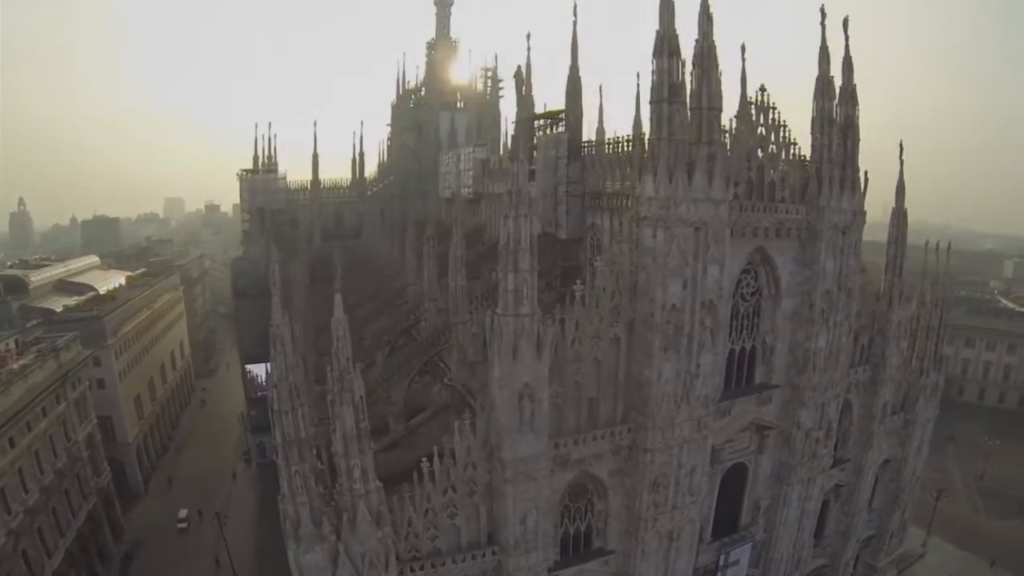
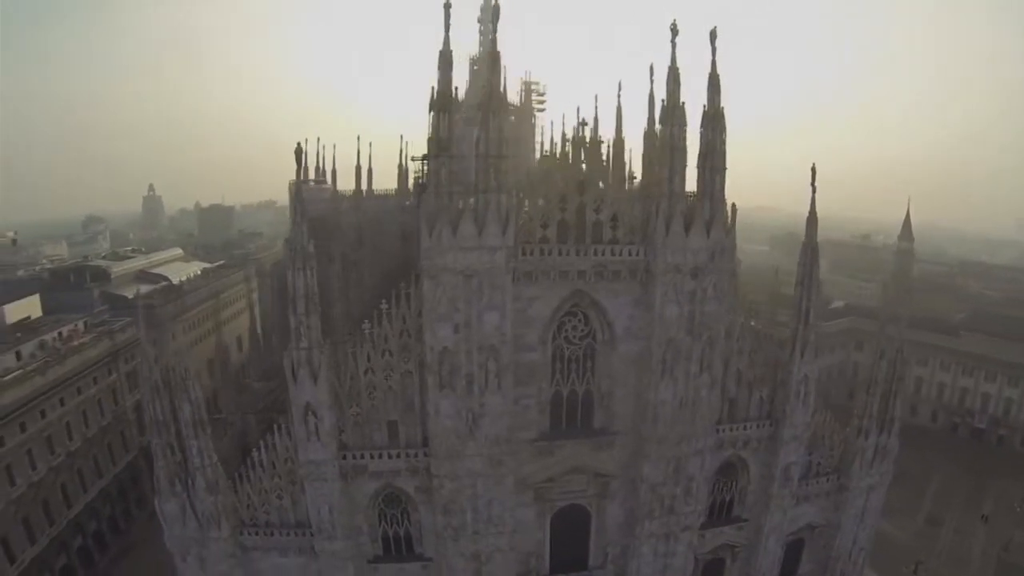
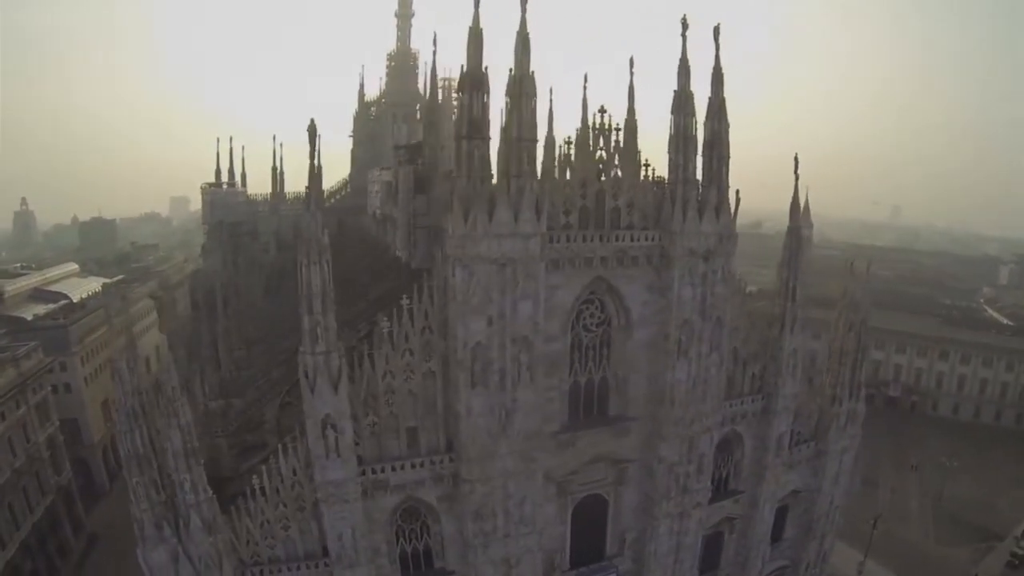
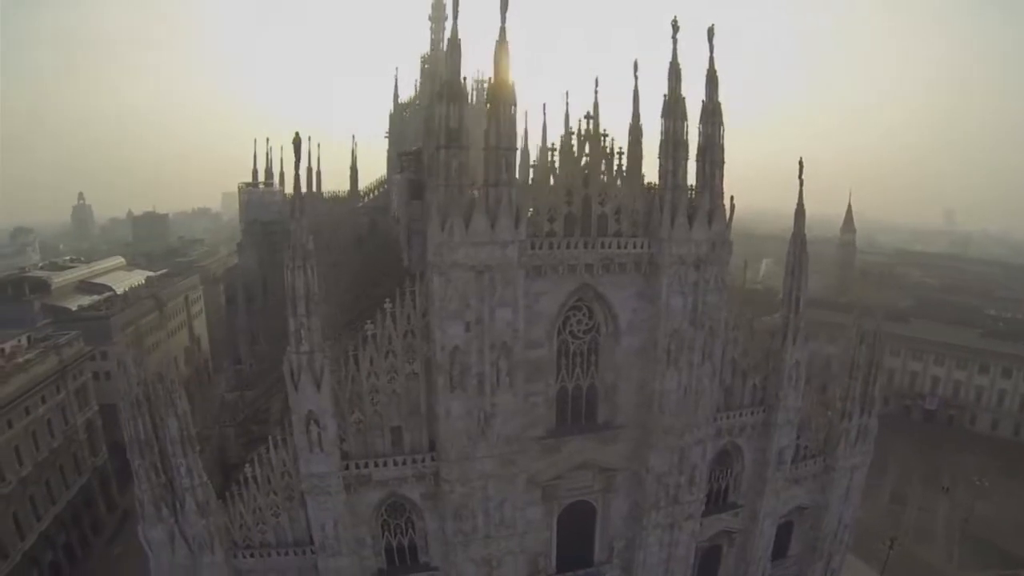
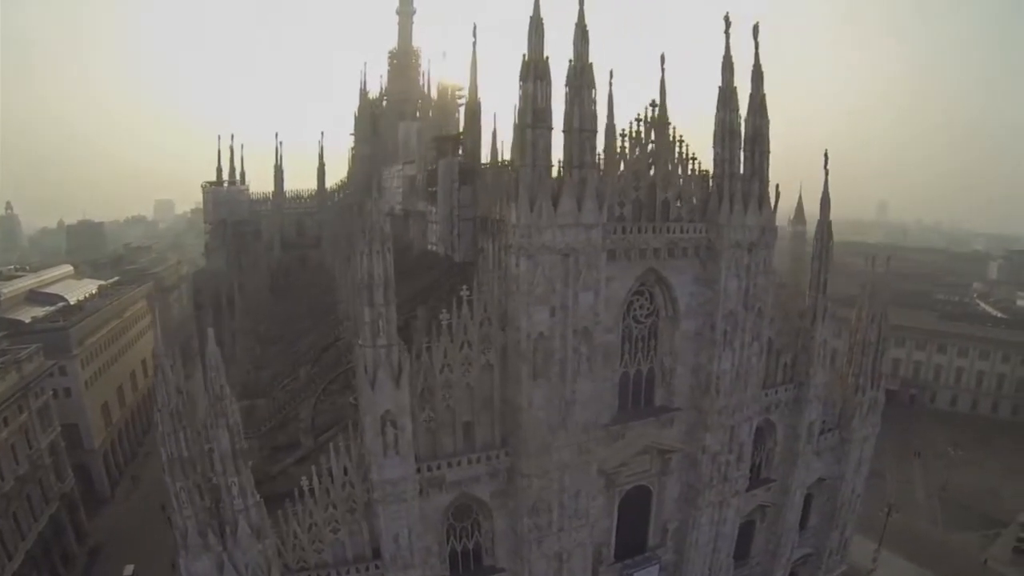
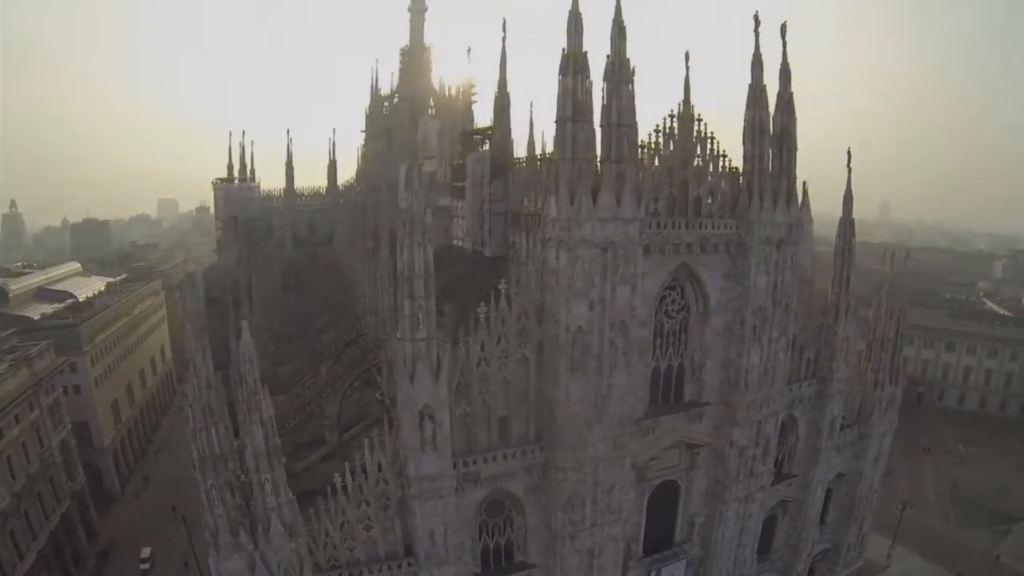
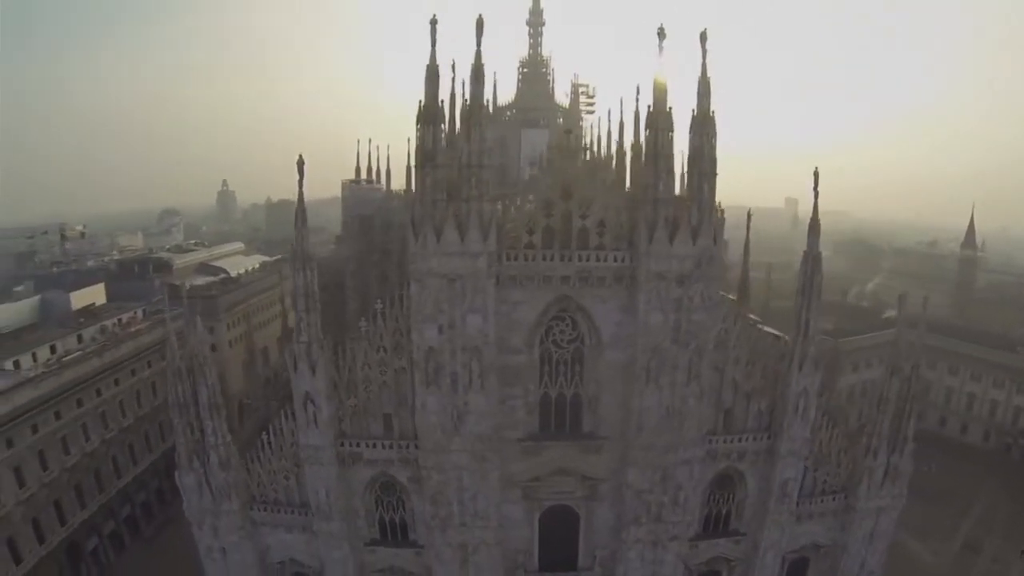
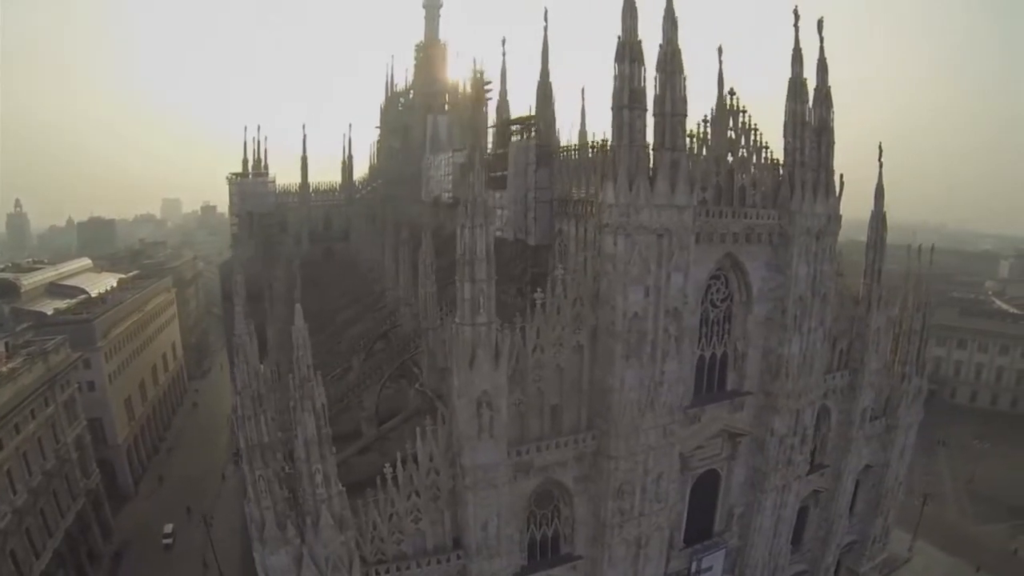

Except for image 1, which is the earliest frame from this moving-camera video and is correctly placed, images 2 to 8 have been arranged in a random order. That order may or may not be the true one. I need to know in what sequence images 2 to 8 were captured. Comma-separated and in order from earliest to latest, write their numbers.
8, 6, 5, 3, 4, 2, 7
